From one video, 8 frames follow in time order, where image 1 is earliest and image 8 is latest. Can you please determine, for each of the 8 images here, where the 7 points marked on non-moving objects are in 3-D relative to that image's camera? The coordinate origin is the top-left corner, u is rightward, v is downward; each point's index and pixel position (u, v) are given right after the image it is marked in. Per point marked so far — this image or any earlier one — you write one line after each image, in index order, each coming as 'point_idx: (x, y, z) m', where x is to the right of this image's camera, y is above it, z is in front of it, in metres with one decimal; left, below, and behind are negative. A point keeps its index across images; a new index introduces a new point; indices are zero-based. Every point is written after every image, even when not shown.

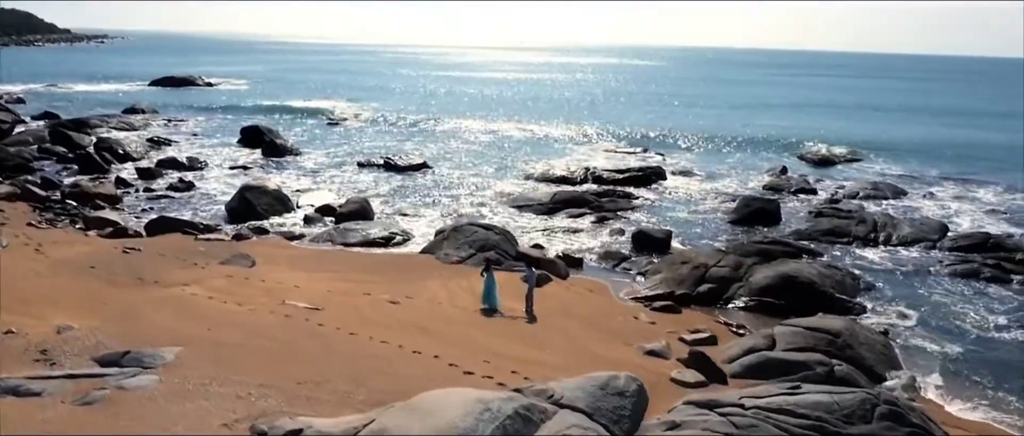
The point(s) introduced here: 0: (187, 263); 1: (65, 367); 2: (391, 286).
0: (-7.2, -1.0, +17.6) m
1: (-6.3, -2.1, +11.4) m
2: (-2.5, -1.5, +16.5) m
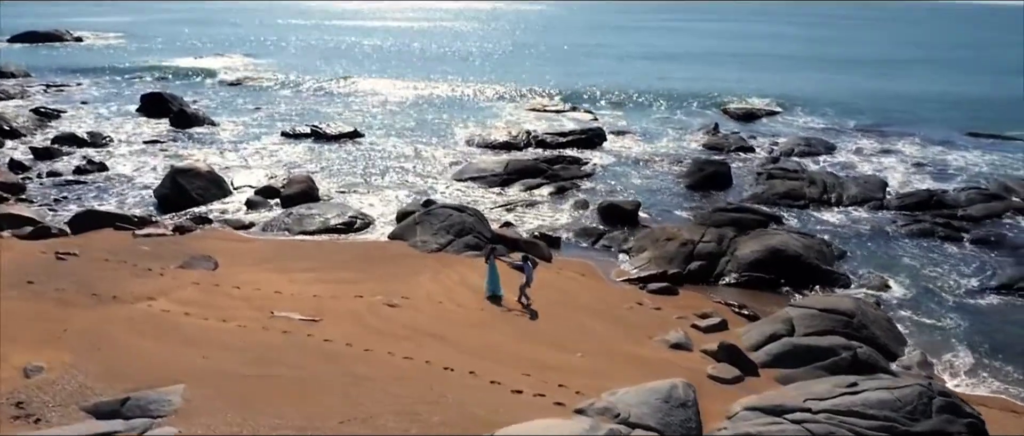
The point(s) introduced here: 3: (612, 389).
0: (-7.4, -1.0, +15.6) m
1: (-5.5, -2.5, +9.7) m
2: (-2.5, -1.4, +15.3) m
3: (+1.4, -2.5, +11.2) m
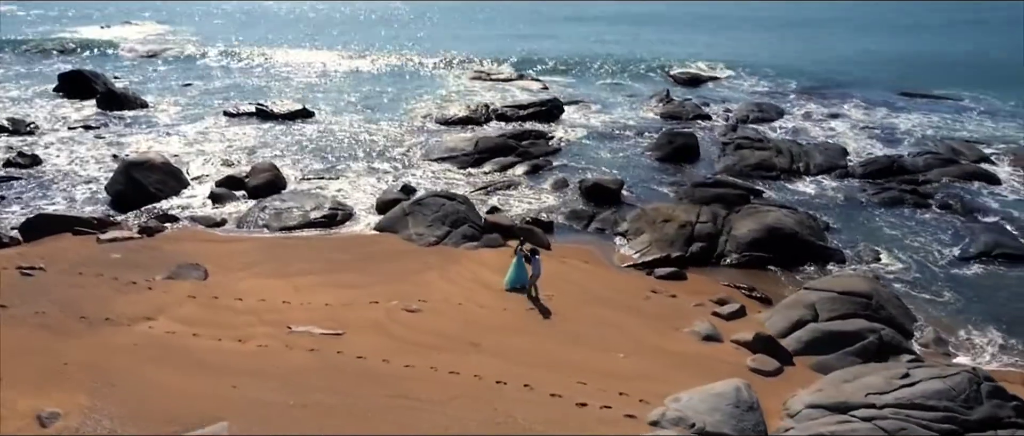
0: (-7.1, -1.2, +14.3) m
1: (-4.5, -2.9, +8.7) m
2: (-2.1, -1.3, +14.5) m
3: (+2.2, -2.6, +11.0) m
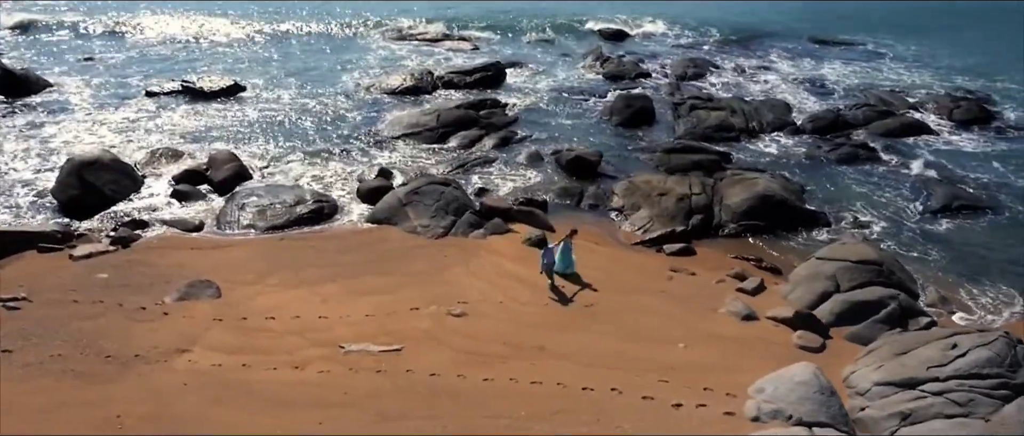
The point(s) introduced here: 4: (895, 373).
0: (-6.3, -1.5, +13.1) m
1: (-2.8, -3.4, +8.1) m
2: (-1.5, -1.3, +14.1) m
3: (+3.4, -2.5, +11.3) m
4: (+5.5, -2.3, +11.5) m
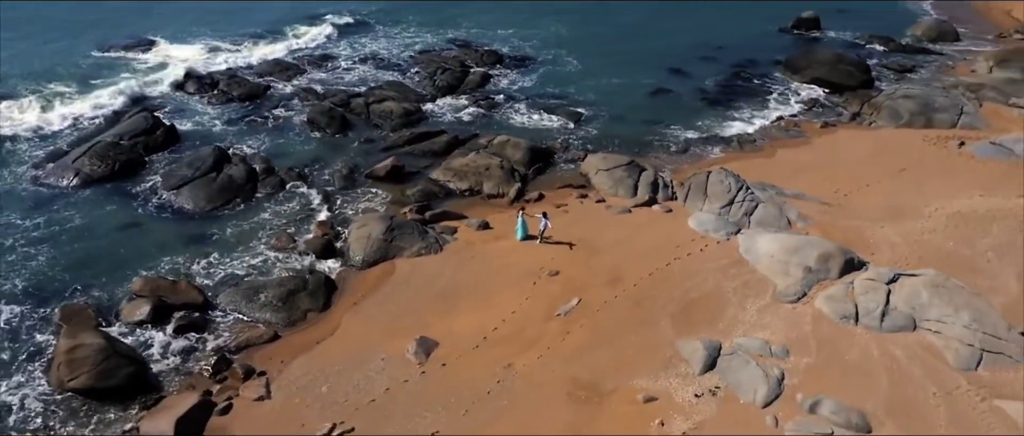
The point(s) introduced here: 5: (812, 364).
0: (-2.0, -3.4, +16.9) m
1: (+4.4, -3.3, +16.5) m
2: (+0.1, -1.5, +20.9) m
3: (+5.4, -0.5, +22.9) m
4: (+6.4, +0.5, +24.5) m
5: (+6.4, -3.1, +16.9) m
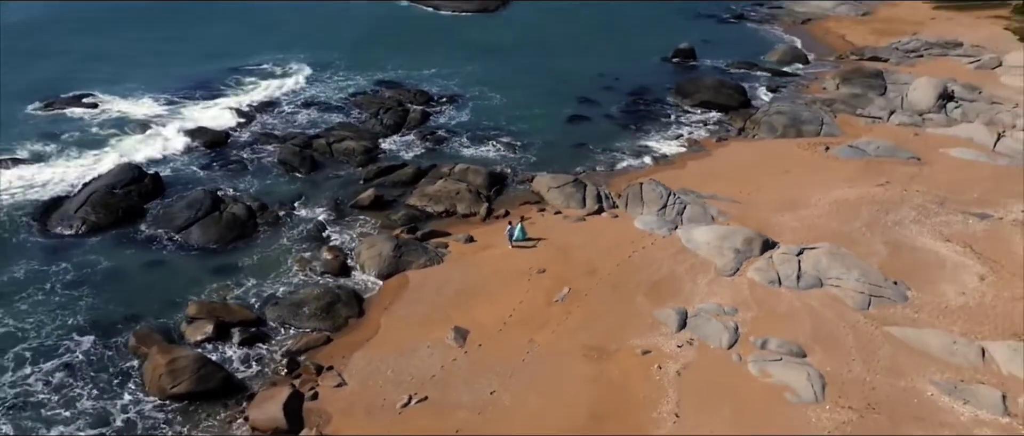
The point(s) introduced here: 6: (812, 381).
0: (-1.3, -3.7, +21.2) m
1: (+5.0, -3.2, +21.9) m
2: (-0.1, -1.9, +25.6) m
3: (+4.8, -0.5, +28.4) m
4: (+5.5, +0.5, +30.2) m
5: (+7.0, -2.8, +22.5) m
6: (+7.5, -4.0, +19.6) m
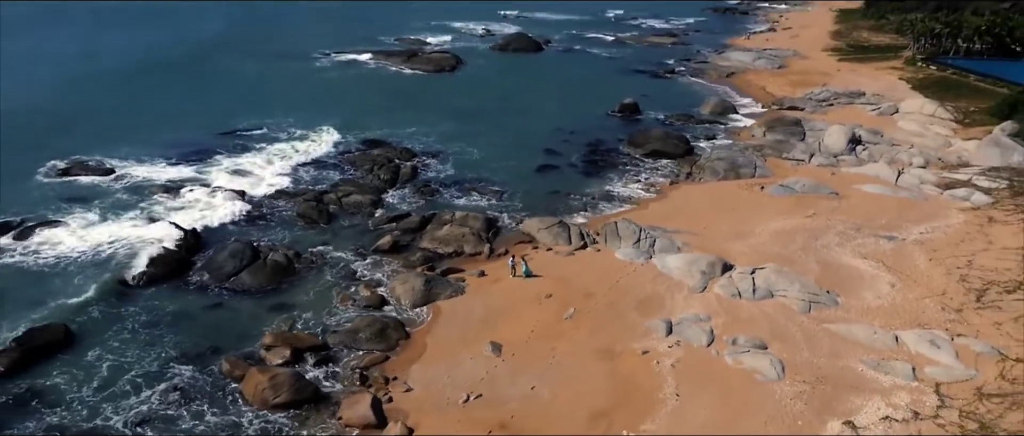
0: (-0.3, -4.9, +26.6) m
1: (+5.9, -4.2, +27.8) m
2: (+0.5, -3.3, +31.1) m
3: (+5.0, -1.9, +34.4) m
4: (+5.4, -1.0, +36.3) m
5: (+7.7, -3.8, +28.7) m
6: (+8.5, -4.8, +25.7) m
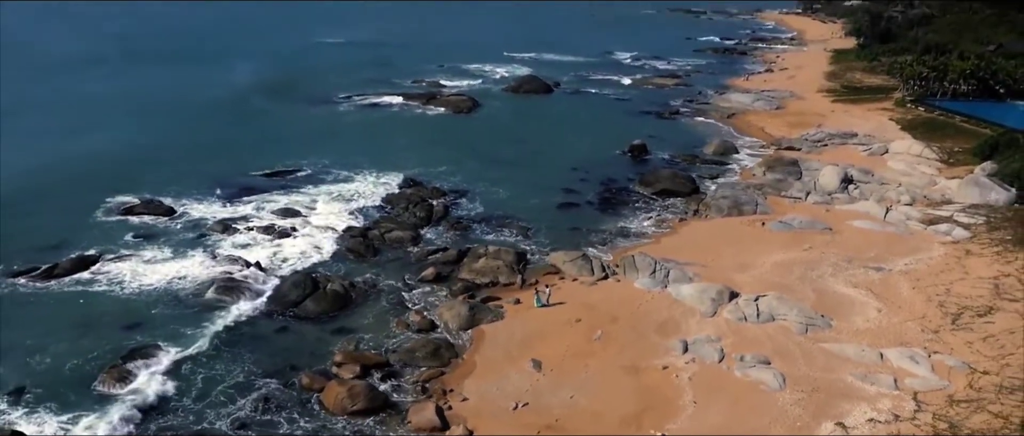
0: (+1.2, -6.3, +30.9) m
1: (+7.4, -5.5, +32.2) m
2: (+2.0, -4.8, +35.5) m
3: (+6.5, -3.6, +38.9) m
4: (+7.0, -2.8, +40.8) m
5: (+9.3, -5.2, +33.1) m
6: (+10.1, -6.1, +30.0) m
